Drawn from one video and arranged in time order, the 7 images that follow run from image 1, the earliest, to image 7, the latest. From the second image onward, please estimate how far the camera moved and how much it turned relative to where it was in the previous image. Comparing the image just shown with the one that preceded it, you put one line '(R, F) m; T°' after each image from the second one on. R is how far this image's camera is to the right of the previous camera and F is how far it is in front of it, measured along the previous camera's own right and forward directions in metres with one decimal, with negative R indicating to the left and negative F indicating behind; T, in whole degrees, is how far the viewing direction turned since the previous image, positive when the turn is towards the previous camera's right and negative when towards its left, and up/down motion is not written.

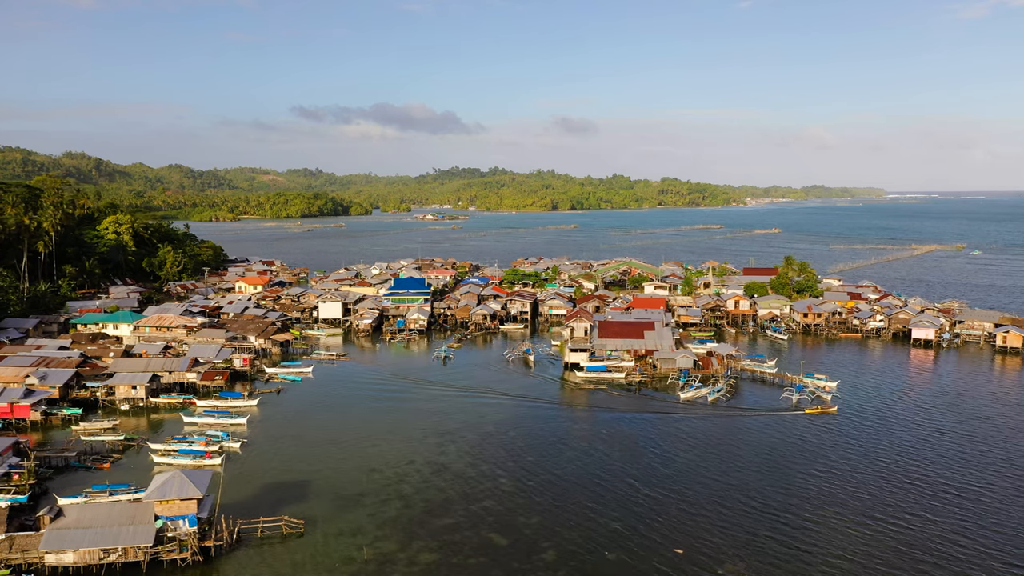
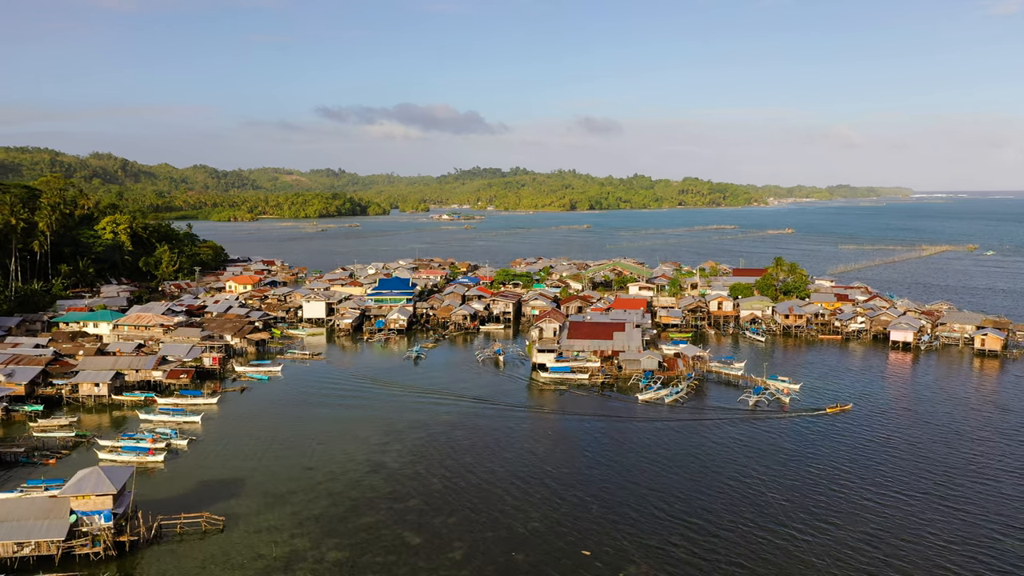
(+1.7, -0.1) m; -1°
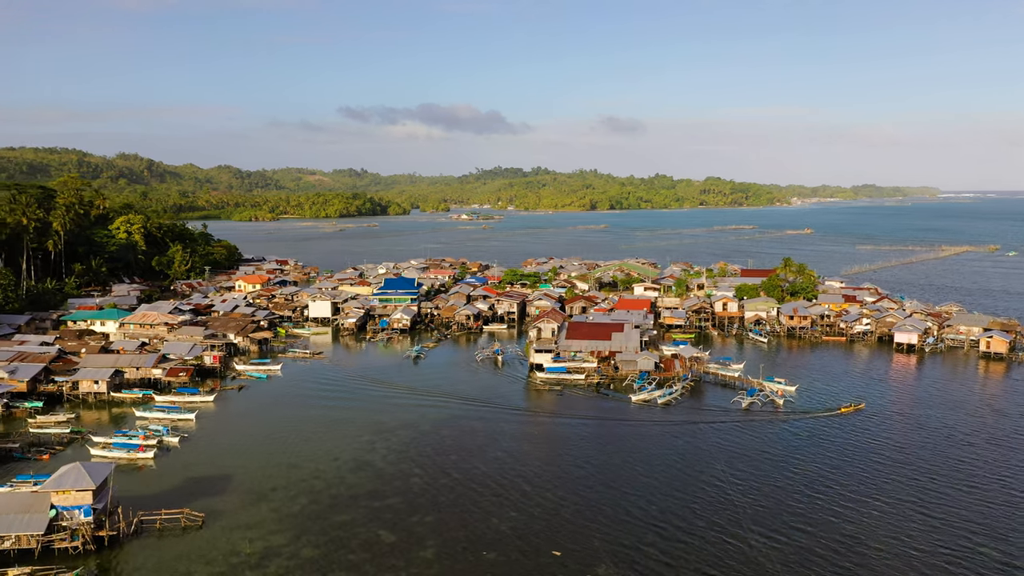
(+0.7, 0.0) m; -1°
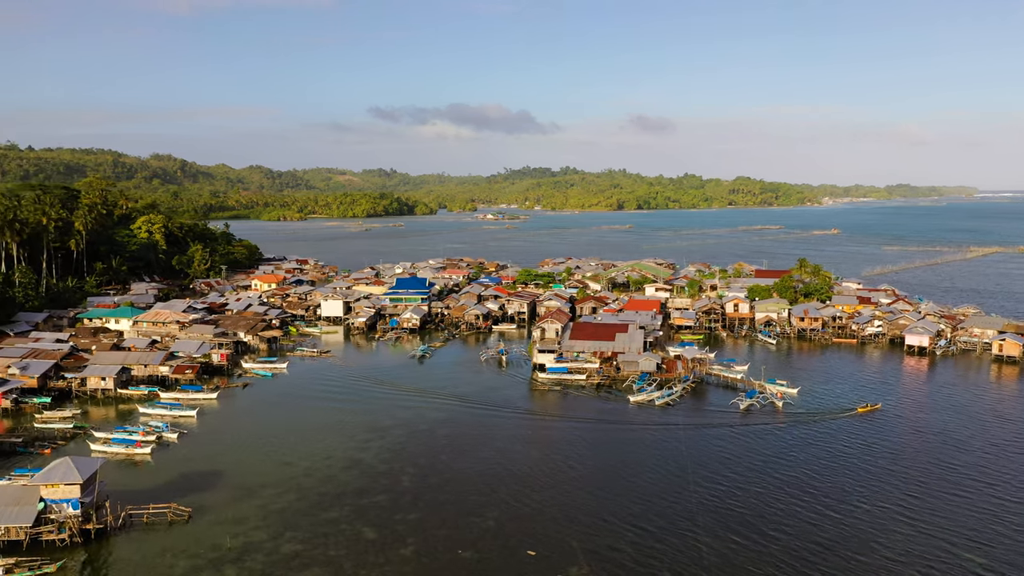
(+0.7, 0.0) m; -2°
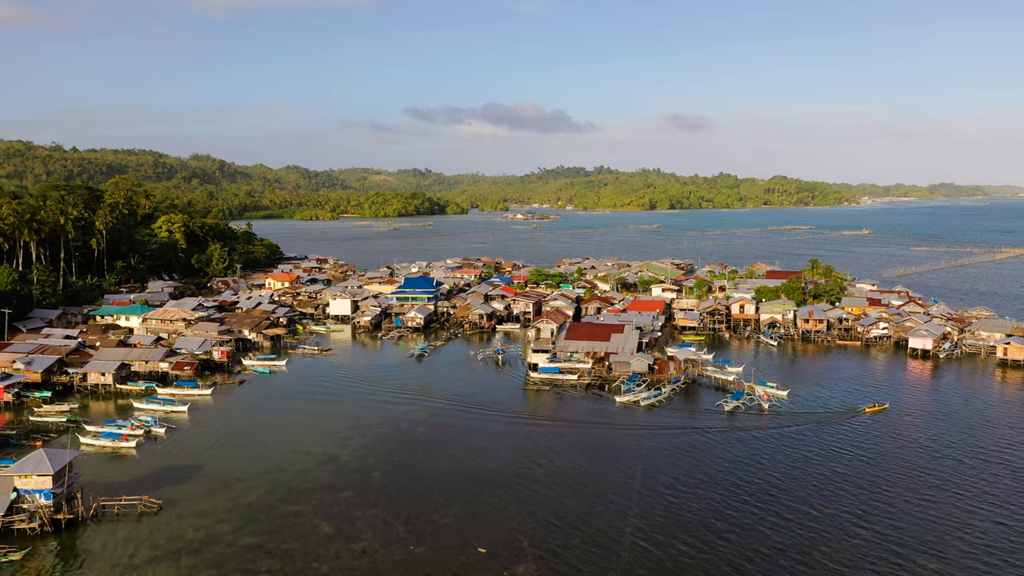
(+1.2, -0.1) m; -2°
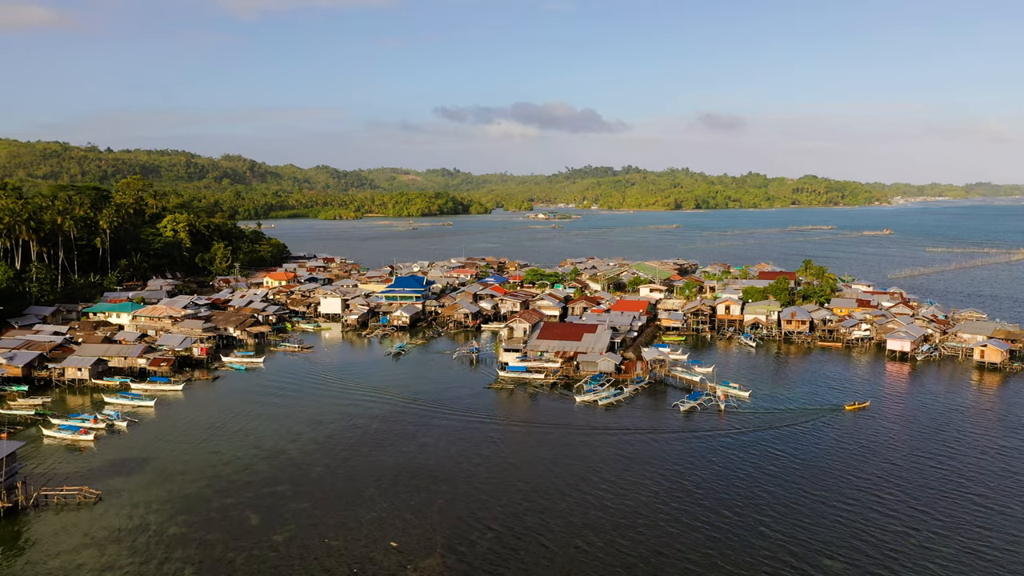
(+1.8, -0.2) m; -2°
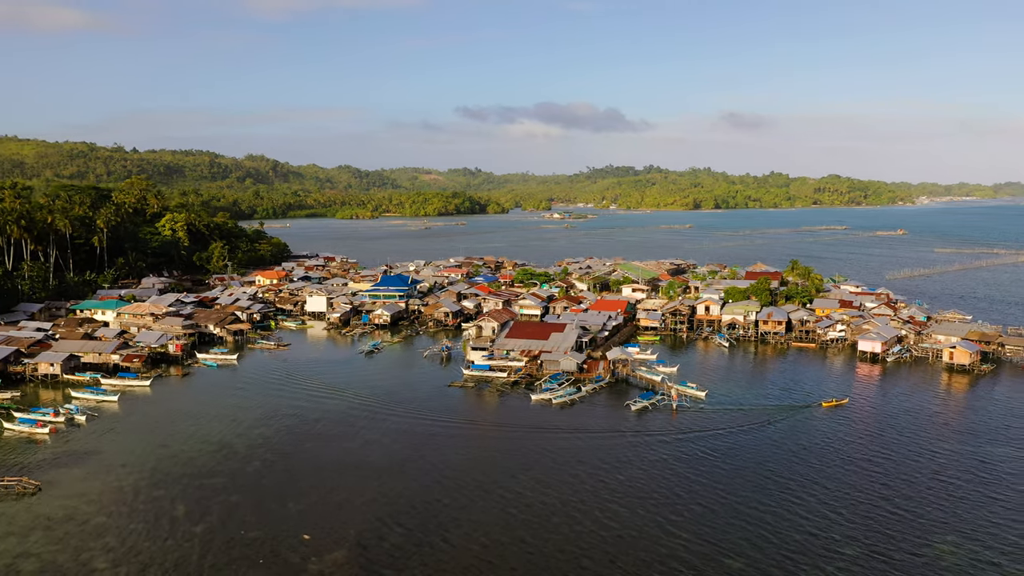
(+1.7, -0.2) m; -1°
